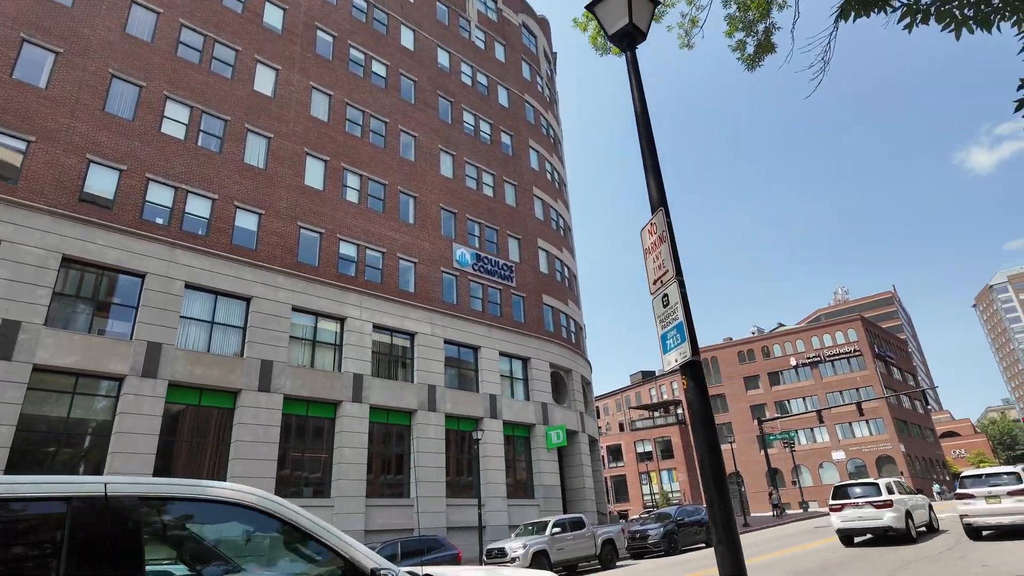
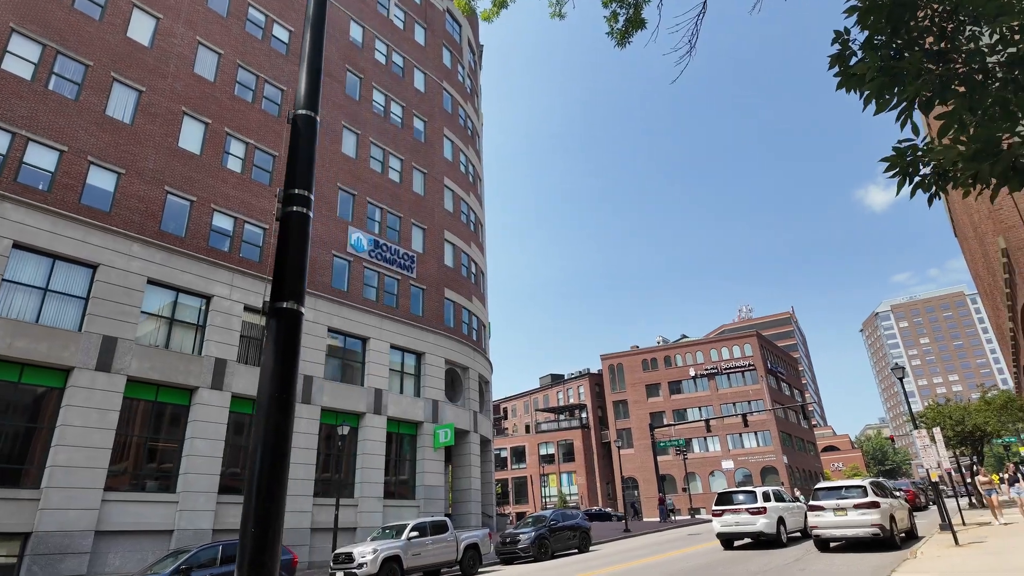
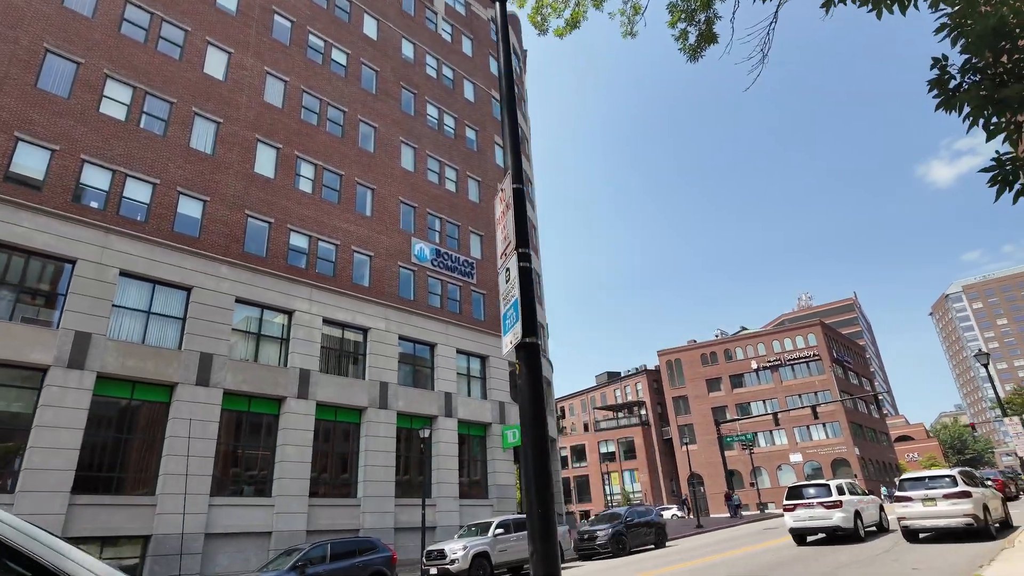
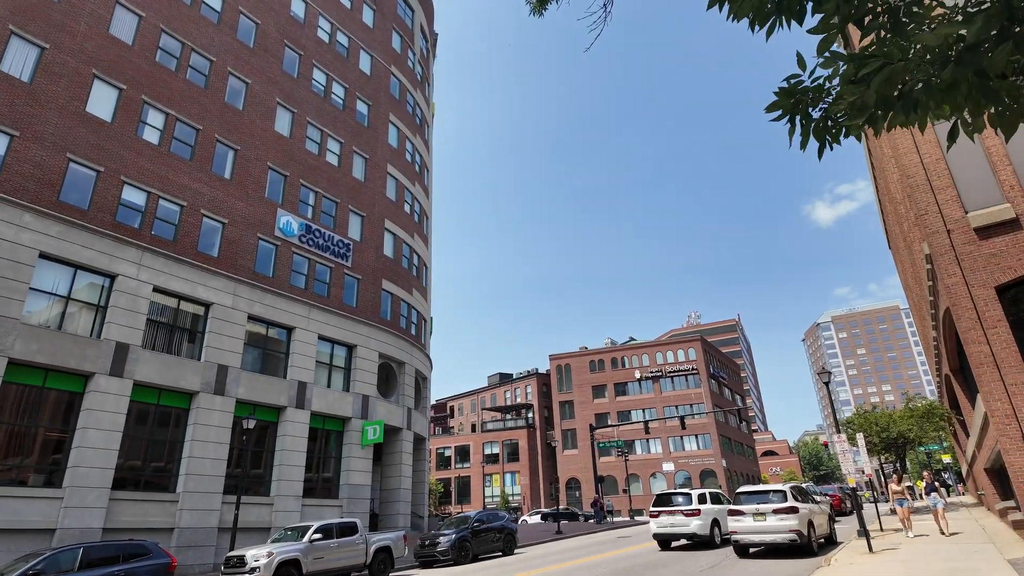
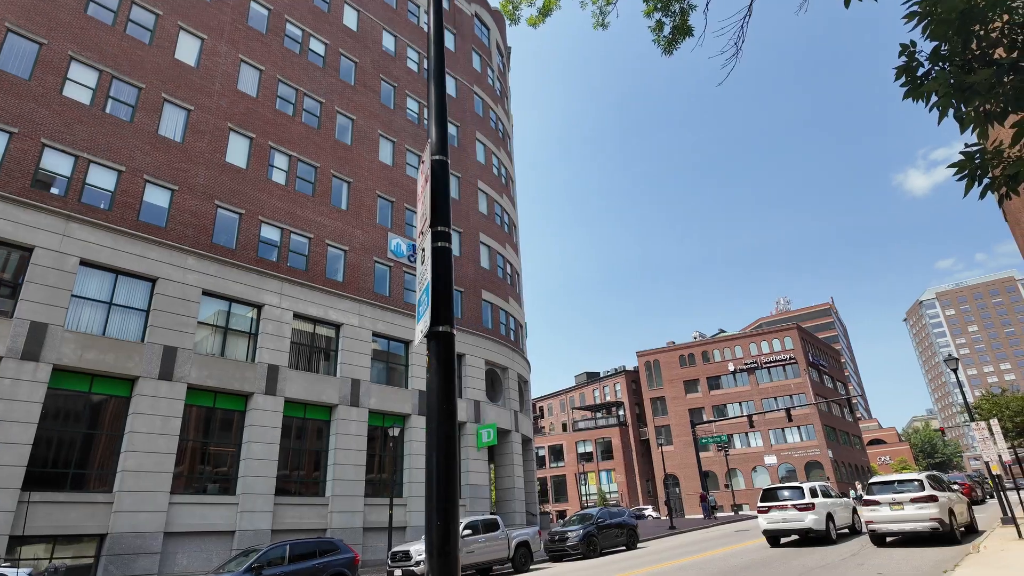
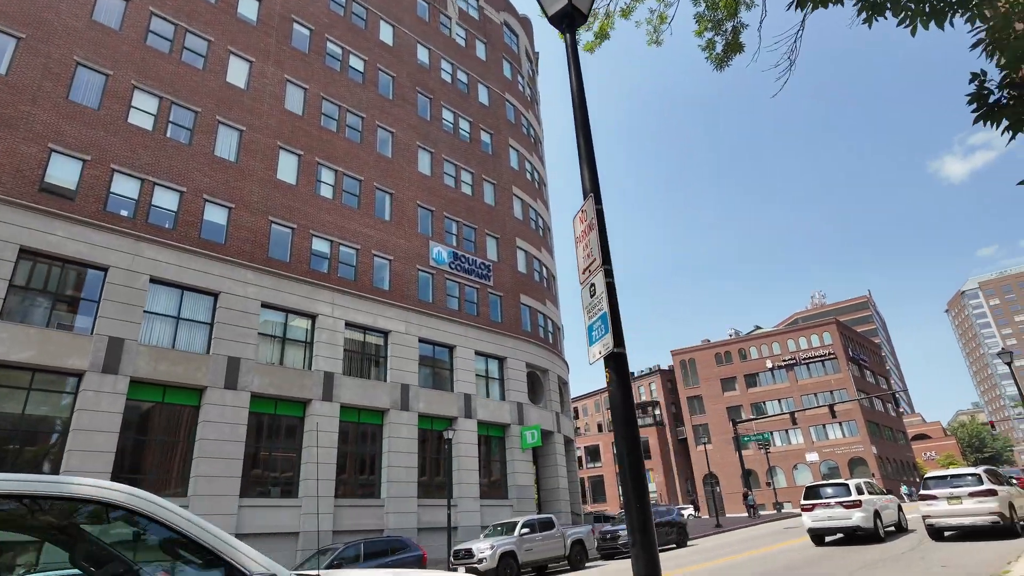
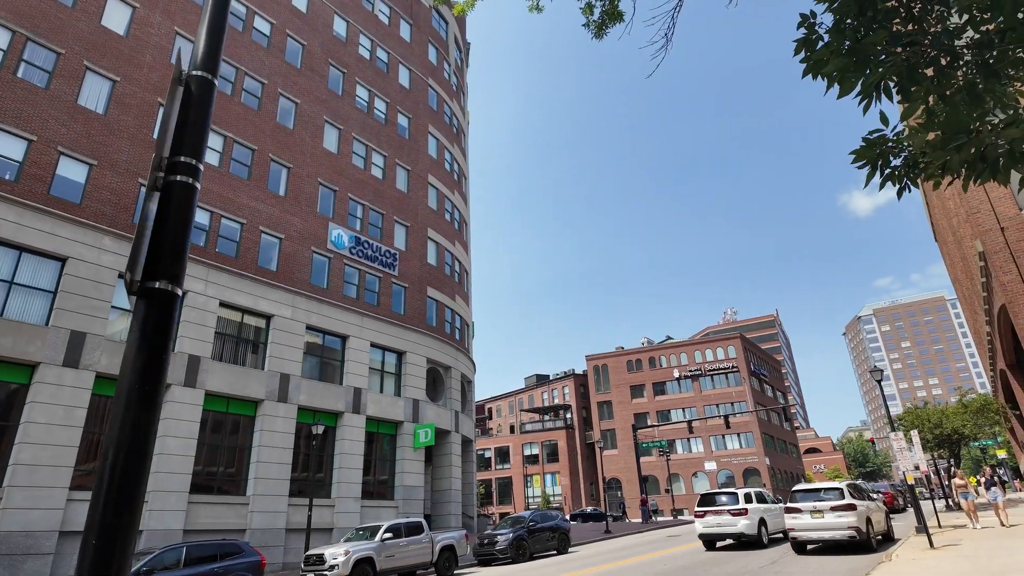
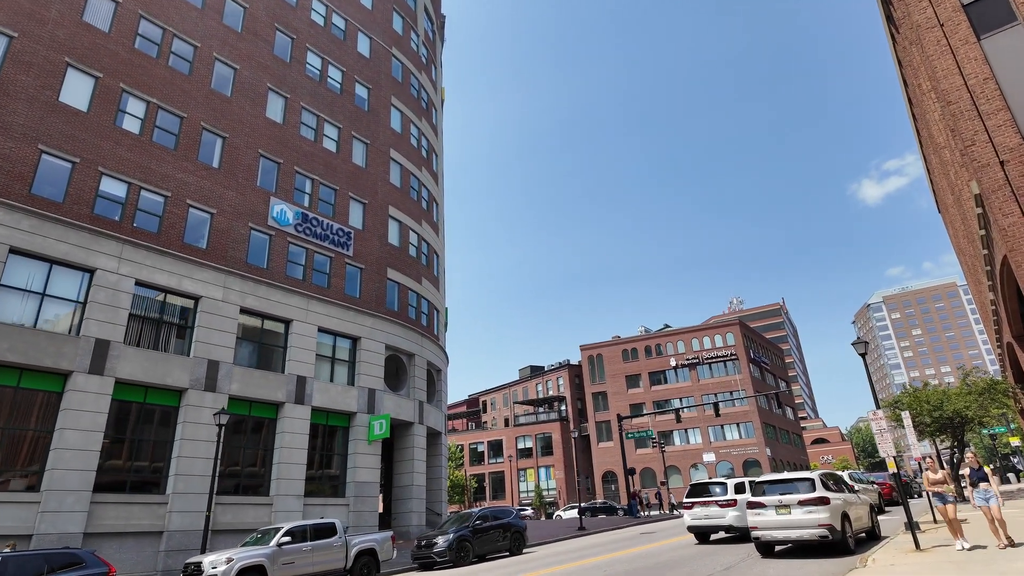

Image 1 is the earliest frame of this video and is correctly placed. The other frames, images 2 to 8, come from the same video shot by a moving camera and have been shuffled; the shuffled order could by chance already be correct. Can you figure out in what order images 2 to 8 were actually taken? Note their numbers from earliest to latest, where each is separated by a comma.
6, 3, 5, 2, 7, 4, 8
